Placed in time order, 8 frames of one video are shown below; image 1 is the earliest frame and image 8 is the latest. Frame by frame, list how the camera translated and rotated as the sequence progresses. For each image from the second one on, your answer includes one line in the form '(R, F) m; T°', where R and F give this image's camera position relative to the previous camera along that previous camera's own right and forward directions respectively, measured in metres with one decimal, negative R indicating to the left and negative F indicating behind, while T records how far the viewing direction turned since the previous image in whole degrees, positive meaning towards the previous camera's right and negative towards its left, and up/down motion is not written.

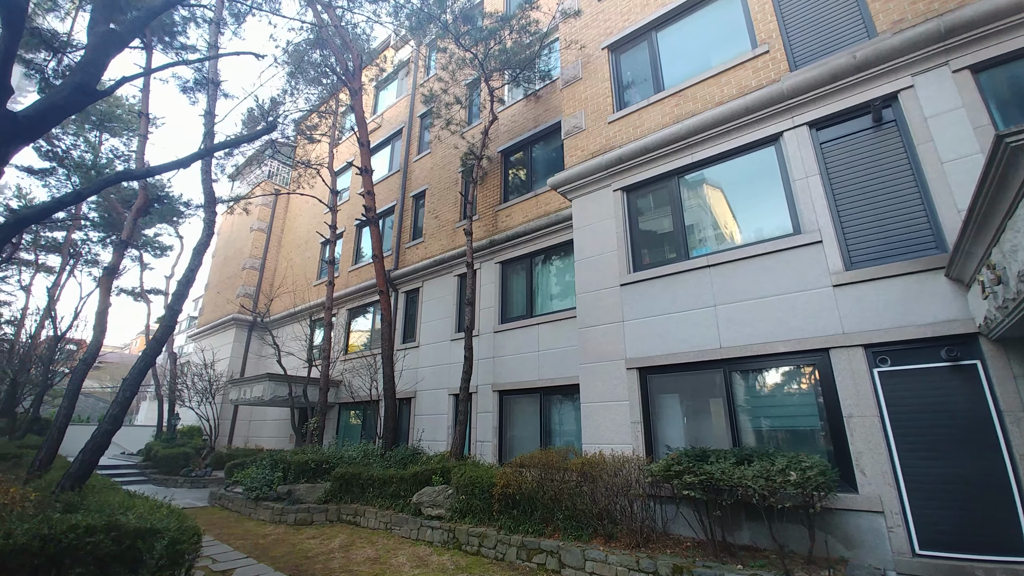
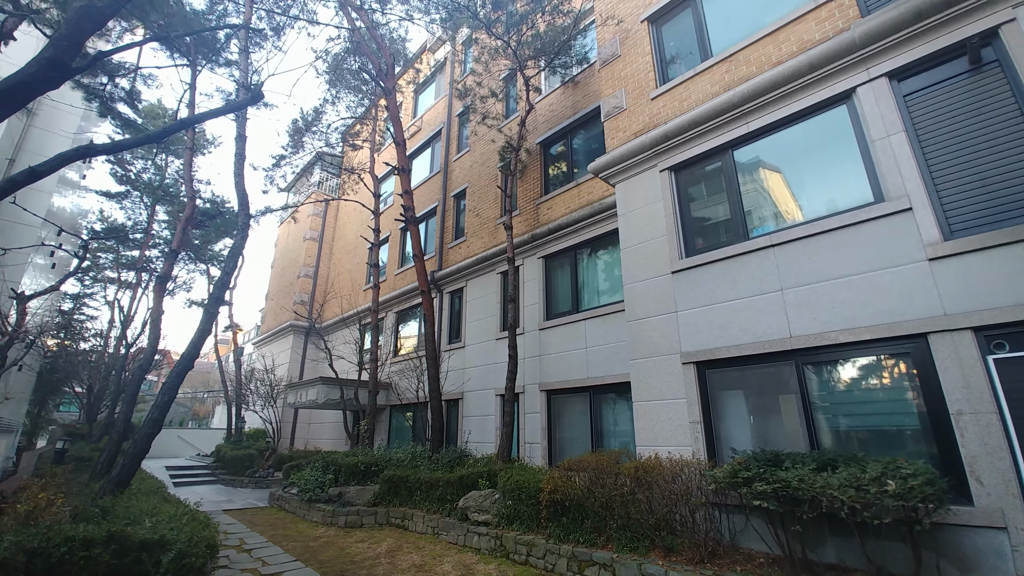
(+0.1, +0.4) m; -6°
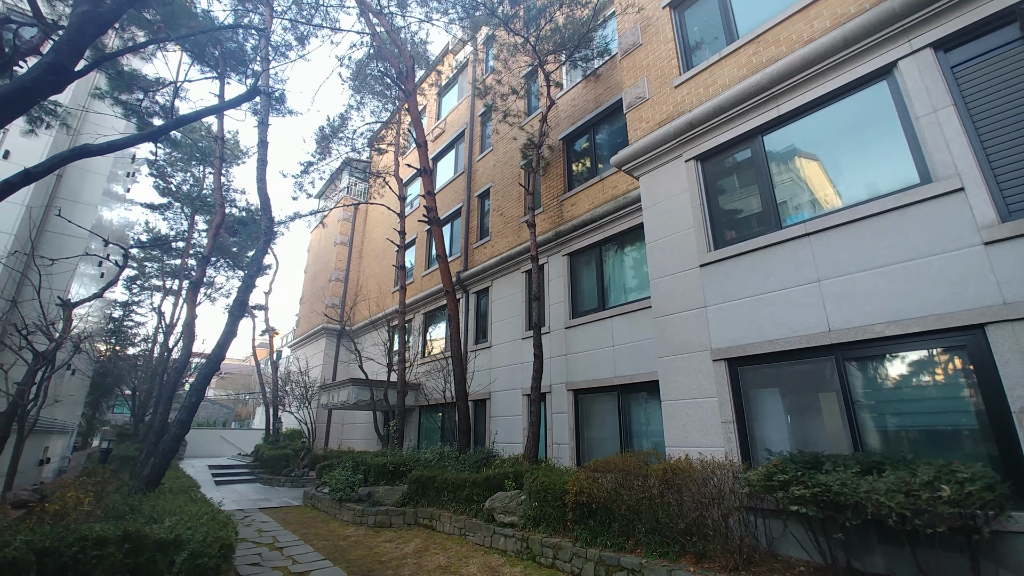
(+0.1, +0.1) m; -4°
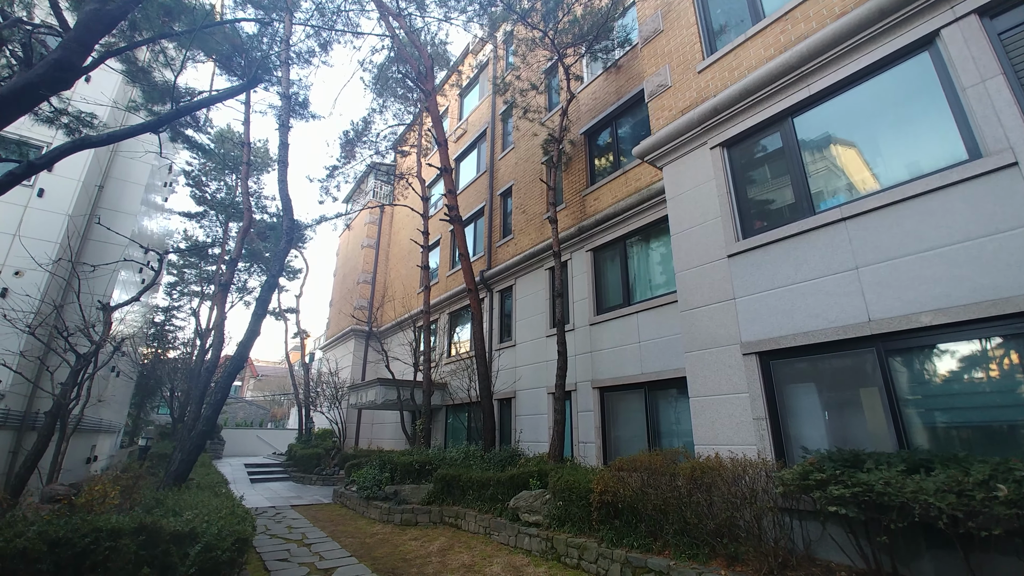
(+0.1, +0.1) m; -3°
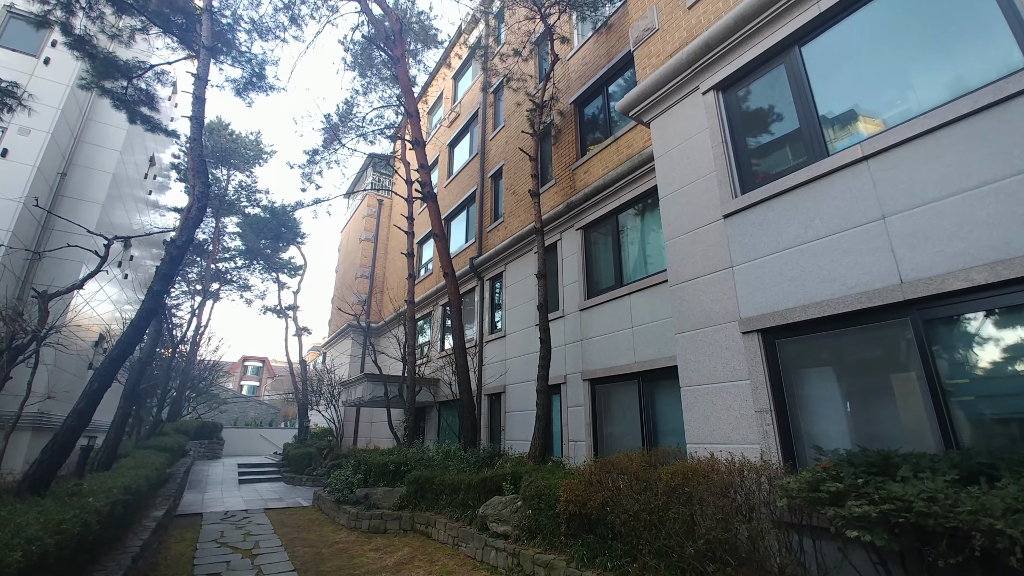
(+0.7, +0.9) m; -2°
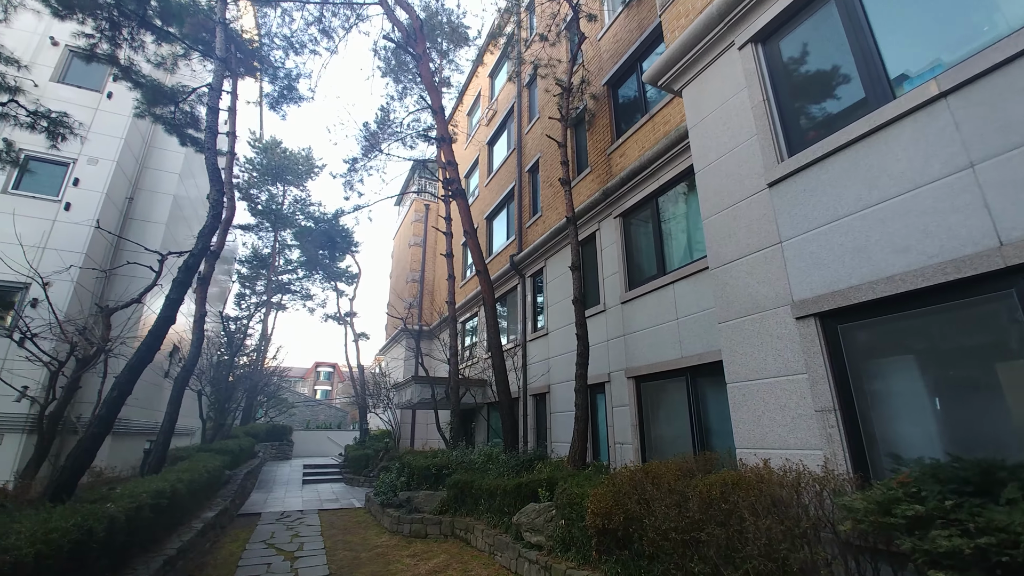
(+0.4, +0.4) m; -7°
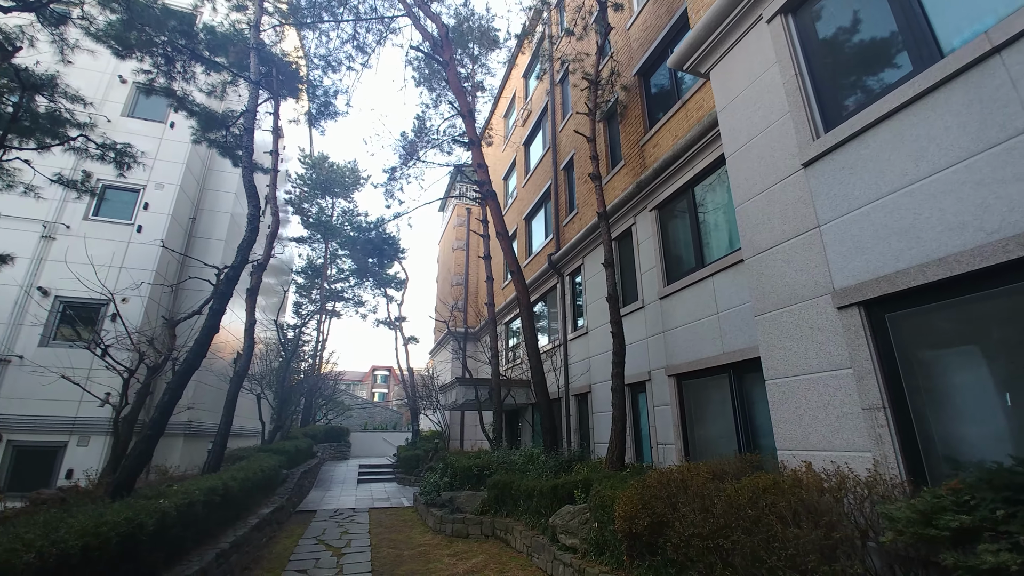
(+0.3, +0.1) m; -6°
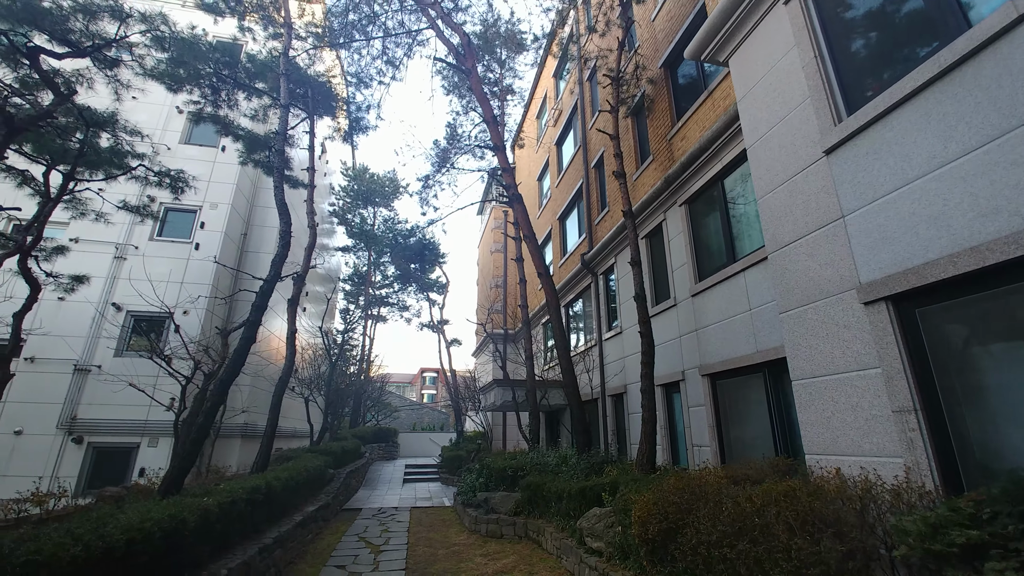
(+0.3, 0.0) m; -6°
